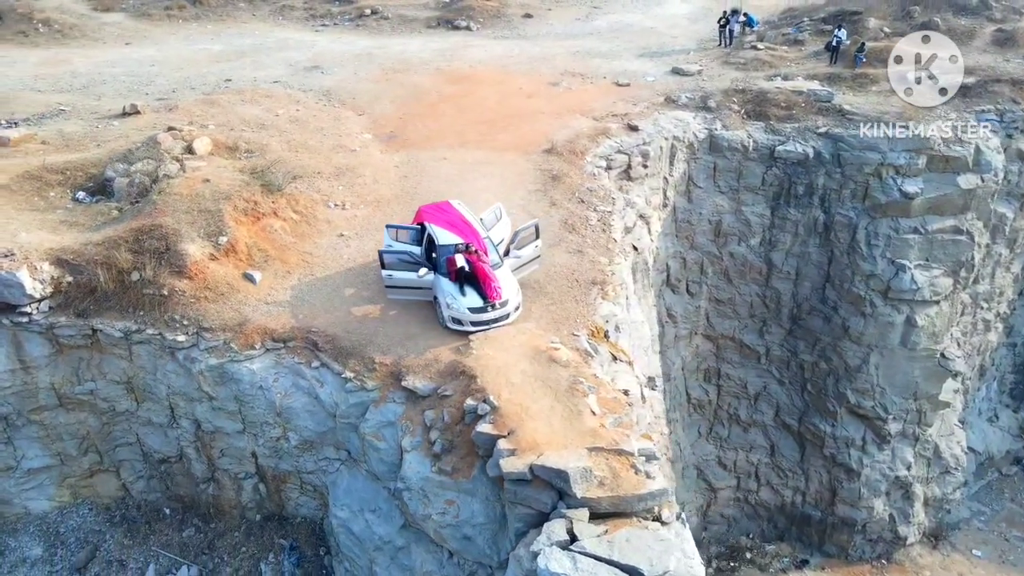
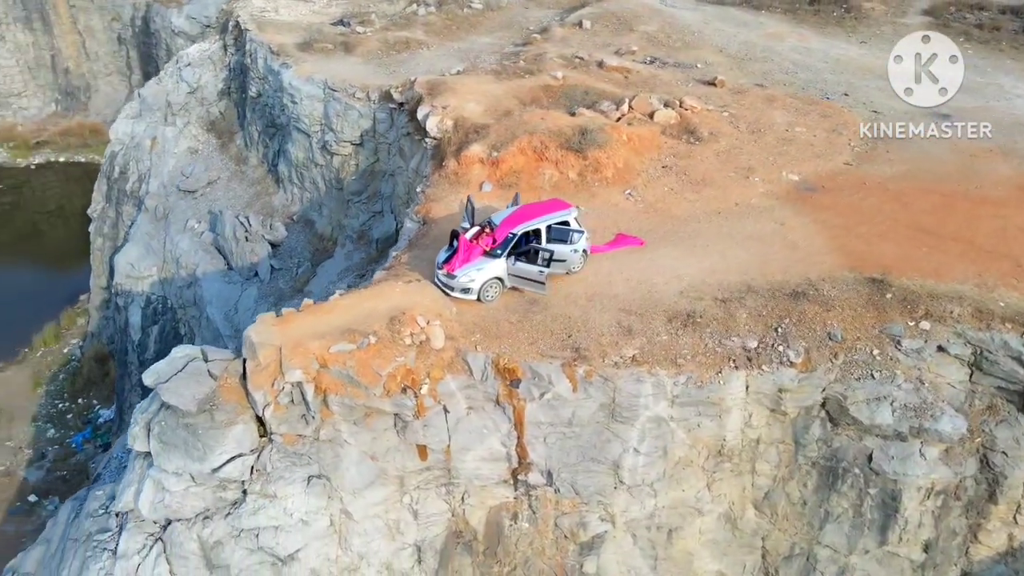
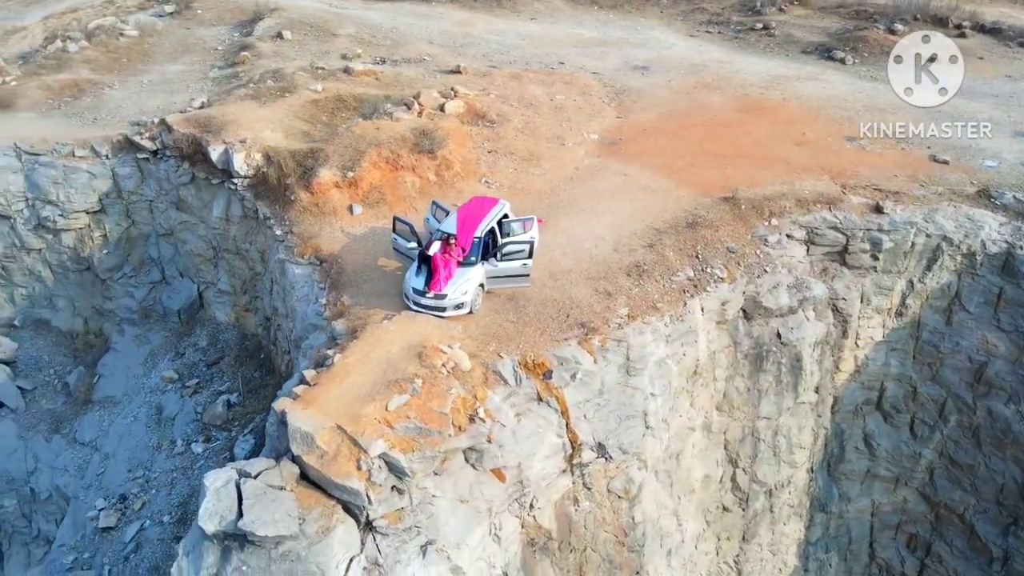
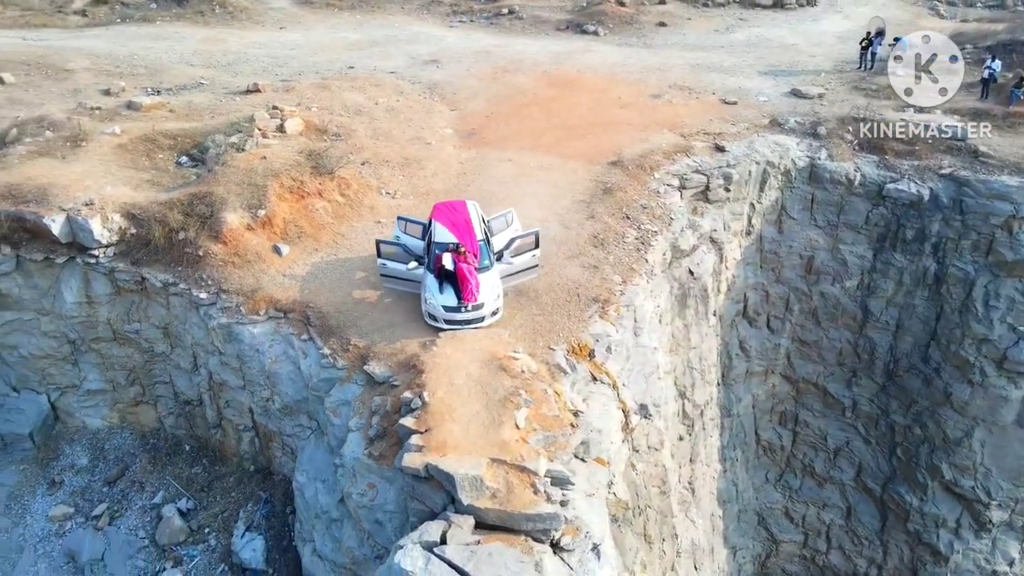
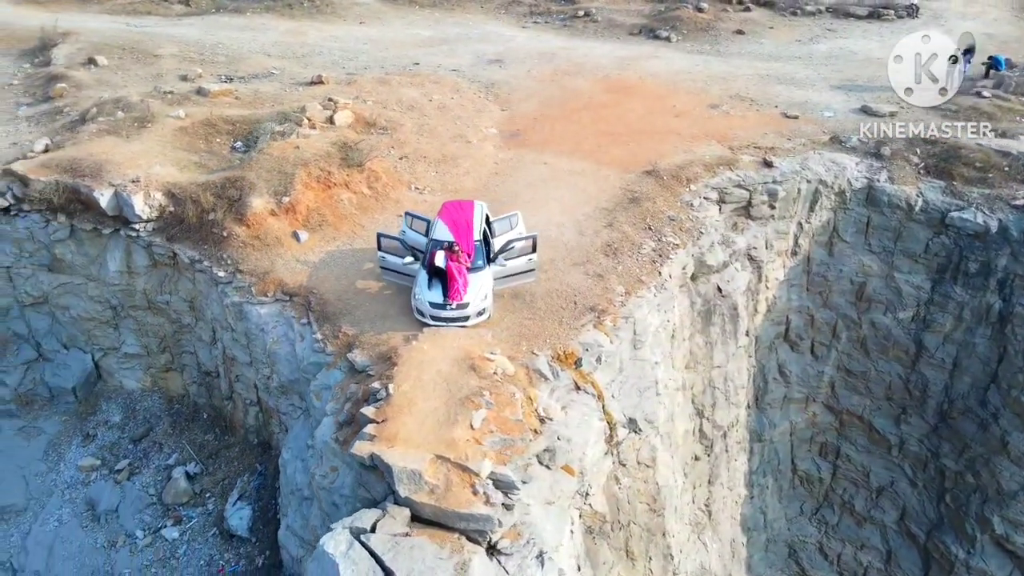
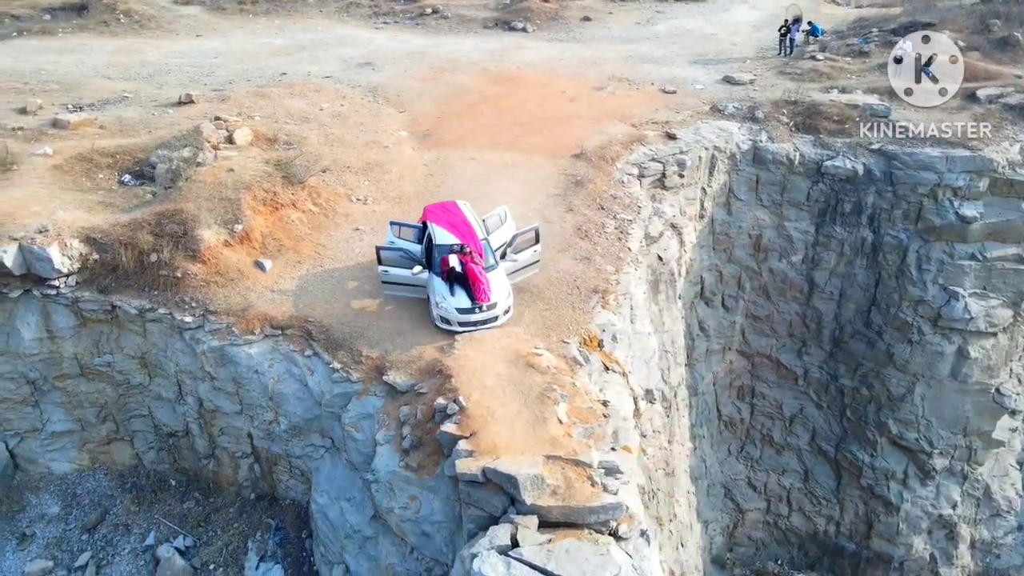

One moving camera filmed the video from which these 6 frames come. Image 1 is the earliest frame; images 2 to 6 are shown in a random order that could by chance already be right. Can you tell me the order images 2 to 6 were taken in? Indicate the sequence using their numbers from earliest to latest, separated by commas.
6, 4, 5, 3, 2
